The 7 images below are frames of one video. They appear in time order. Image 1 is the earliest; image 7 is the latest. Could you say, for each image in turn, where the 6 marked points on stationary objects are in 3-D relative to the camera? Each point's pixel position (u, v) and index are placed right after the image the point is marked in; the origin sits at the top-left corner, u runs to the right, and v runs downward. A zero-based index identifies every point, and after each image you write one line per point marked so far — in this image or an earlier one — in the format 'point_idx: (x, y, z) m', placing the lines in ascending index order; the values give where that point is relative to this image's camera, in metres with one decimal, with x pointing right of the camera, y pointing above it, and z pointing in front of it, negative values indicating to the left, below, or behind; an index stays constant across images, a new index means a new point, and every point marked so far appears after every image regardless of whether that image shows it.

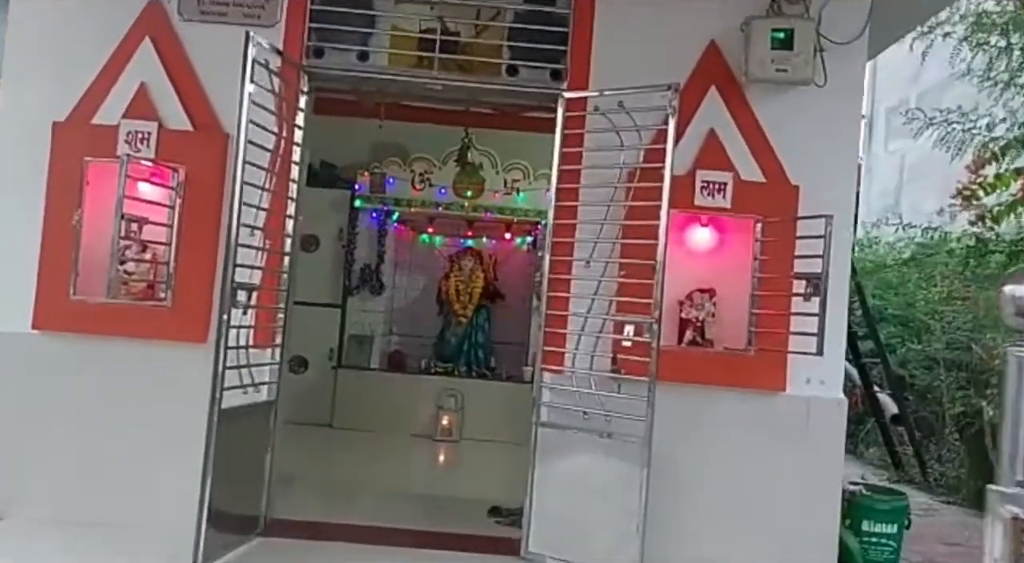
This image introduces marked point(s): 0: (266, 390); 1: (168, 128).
0: (-1.1, -0.5, +4.4) m
1: (-1.5, +0.7, +4.2) m
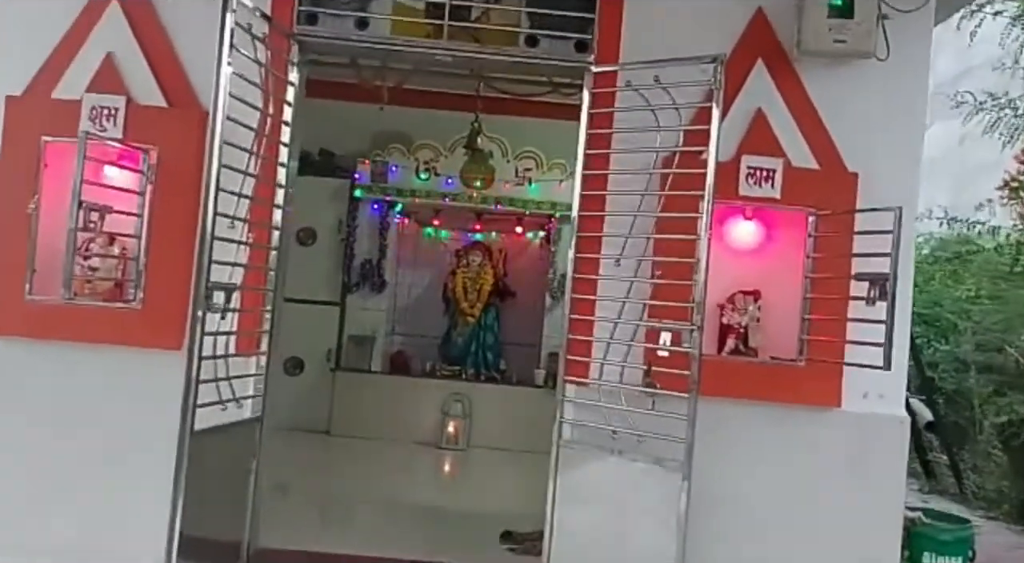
0: (-1.0, -0.5, +3.9) m
1: (-1.4, +0.7, +3.7) m
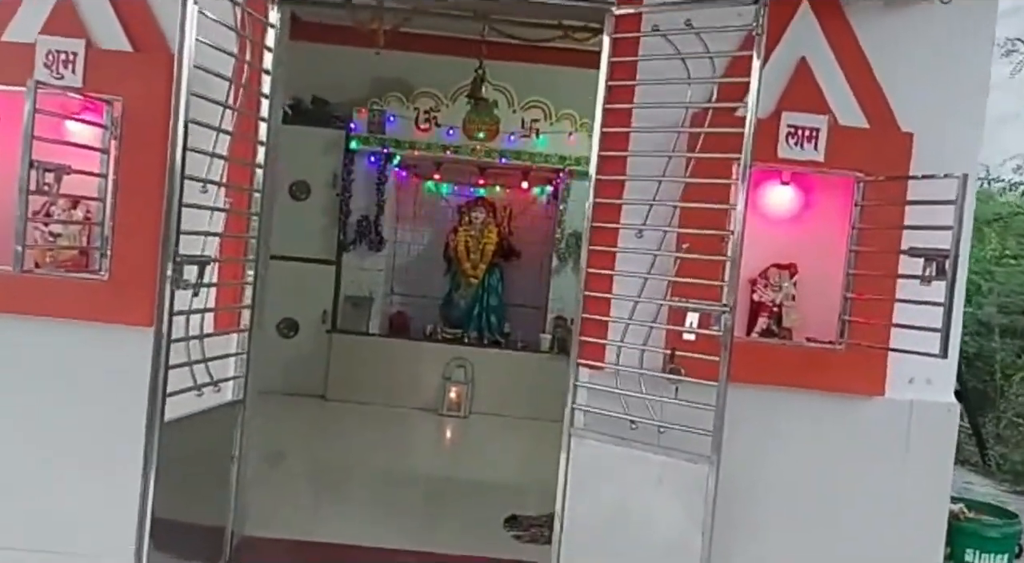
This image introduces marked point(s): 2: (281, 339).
0: (-1.0, -0.4, +3.5) m
1: (-1.4, +0.8, +3.3) m
2: (-1.7, -0.4, +7.1) m
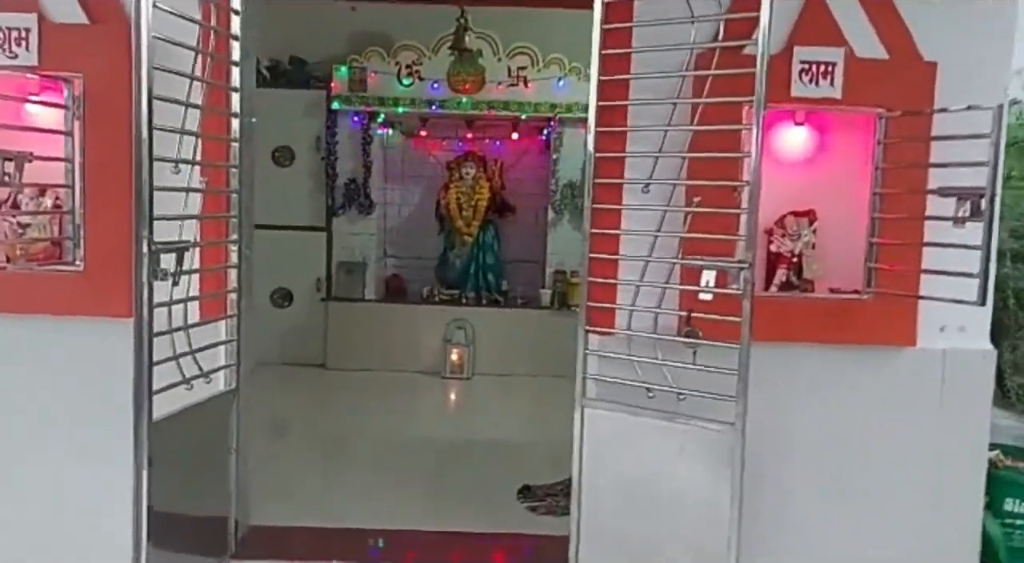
0: (-1.0, -0.3, +3.3) m
1: (-1.4, +0.8, +3.0) m
2: (-1.7, -0.2, +6.9) m
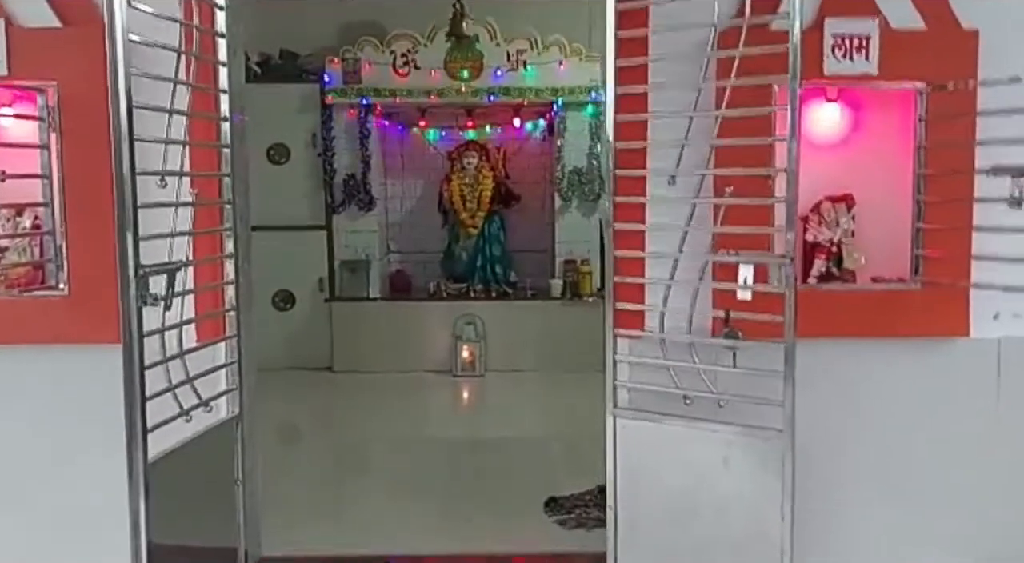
0: (-0.9, -0.4, +3.1) m
1: (-1.4, +0.7, +2.8) m
2: (-1.6, -0.2, +6.7) m
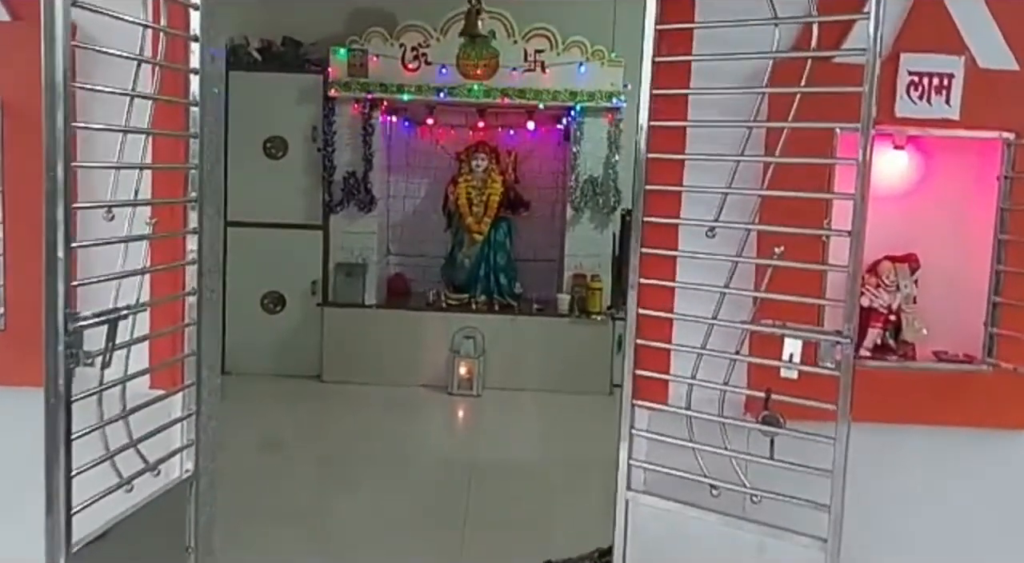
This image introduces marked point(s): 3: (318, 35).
0: (-0.9, -0.5, +2.7) m
1: (-1.4, +0.7, +2.4) m
2: (-1.6, -0.2, +6.3) m
3: (-1.3, +1.6, +6.2) m
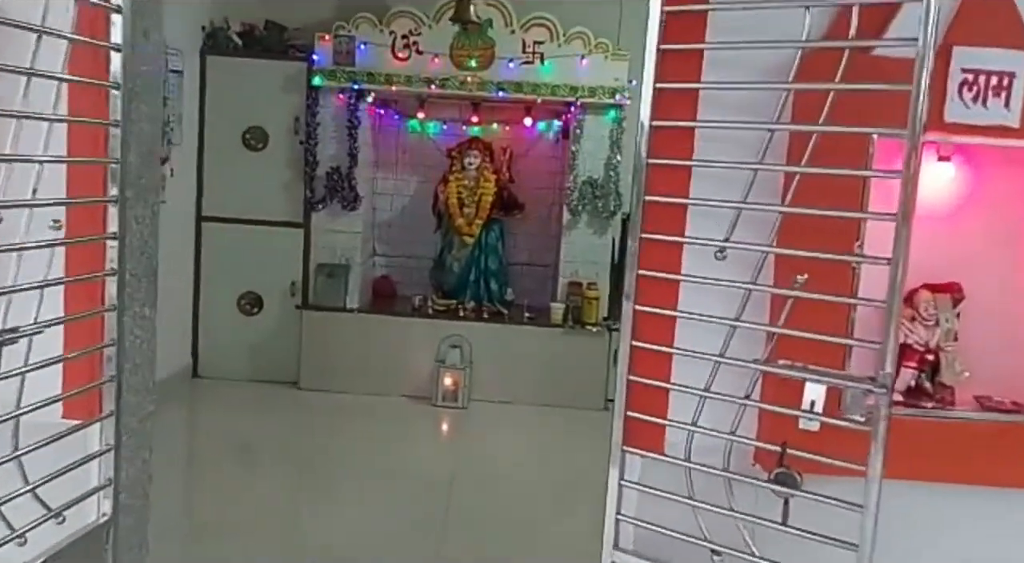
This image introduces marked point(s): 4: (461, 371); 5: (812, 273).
0: (-1.0, -0.5, +2.3) m
1: (-1.4, +0.6, +2.0) m
2: (-1.7, -0.2, +5.9) m
3: (-1.3, +1.6, +5.9) m
4: (-0.3, -0.5, +5.7) m
5: (+0.6, 0.0, +2.0) m
